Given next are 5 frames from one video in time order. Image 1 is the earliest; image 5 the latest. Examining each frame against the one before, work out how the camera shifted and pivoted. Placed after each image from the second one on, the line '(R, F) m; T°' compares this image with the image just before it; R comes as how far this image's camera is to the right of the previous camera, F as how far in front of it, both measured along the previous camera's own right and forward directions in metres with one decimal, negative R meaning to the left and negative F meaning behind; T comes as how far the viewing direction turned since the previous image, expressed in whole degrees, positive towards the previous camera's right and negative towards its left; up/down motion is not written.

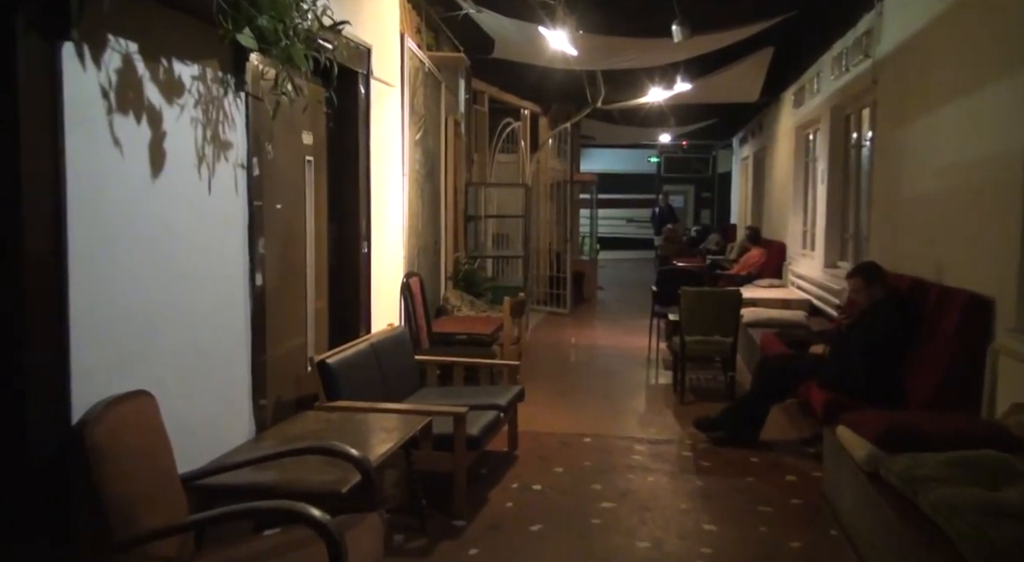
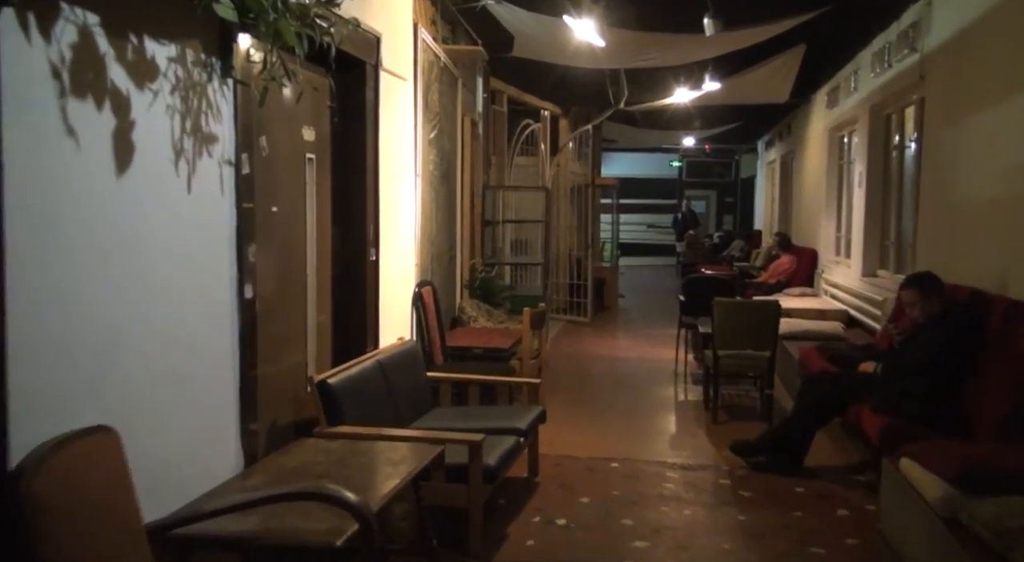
(0.0, +0.4) m; -1°
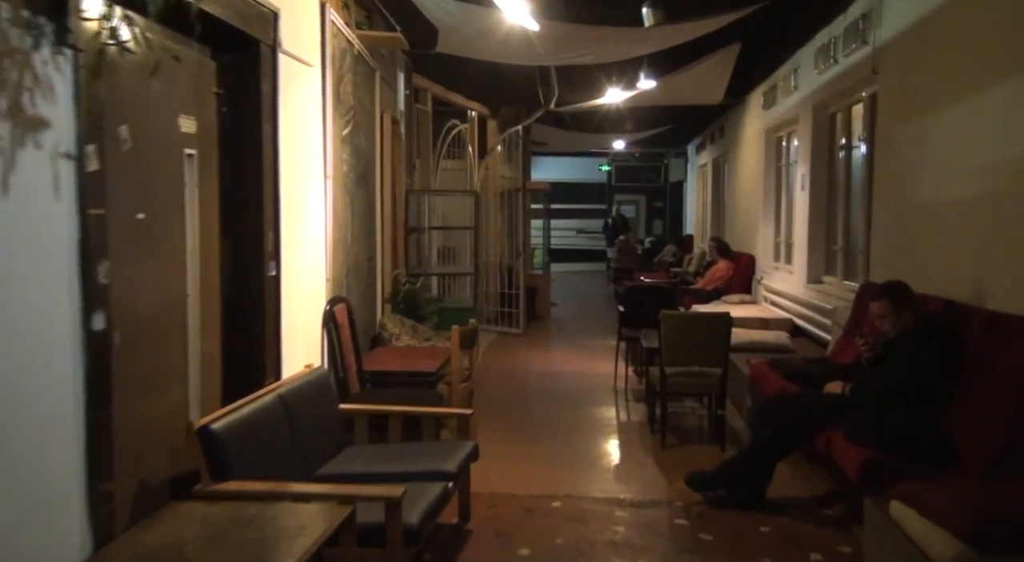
(0.0, +0.6) m; +5°
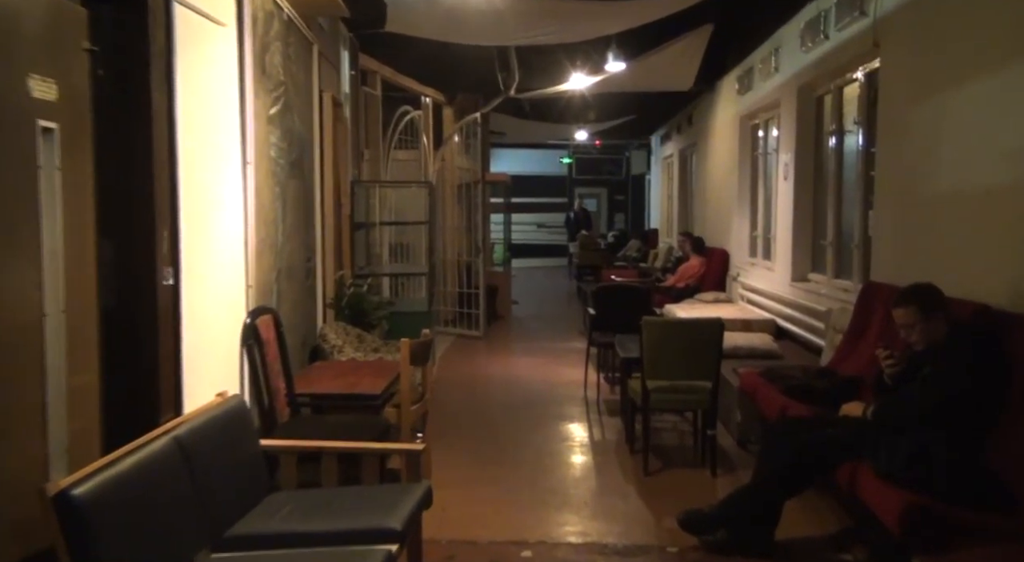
(0.0, +0.7) m; +3°
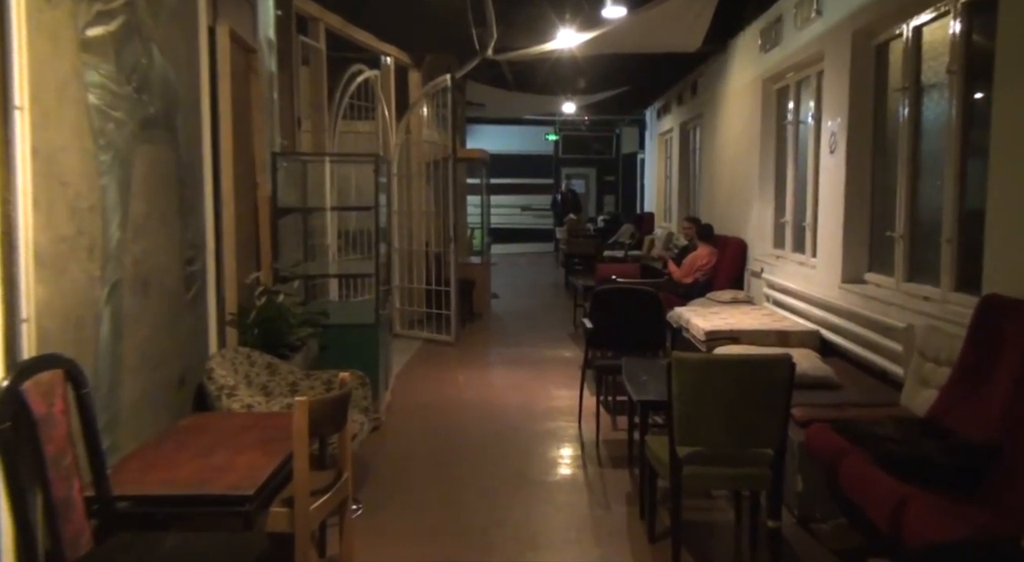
(+0.1, +1.4) m; +1°
